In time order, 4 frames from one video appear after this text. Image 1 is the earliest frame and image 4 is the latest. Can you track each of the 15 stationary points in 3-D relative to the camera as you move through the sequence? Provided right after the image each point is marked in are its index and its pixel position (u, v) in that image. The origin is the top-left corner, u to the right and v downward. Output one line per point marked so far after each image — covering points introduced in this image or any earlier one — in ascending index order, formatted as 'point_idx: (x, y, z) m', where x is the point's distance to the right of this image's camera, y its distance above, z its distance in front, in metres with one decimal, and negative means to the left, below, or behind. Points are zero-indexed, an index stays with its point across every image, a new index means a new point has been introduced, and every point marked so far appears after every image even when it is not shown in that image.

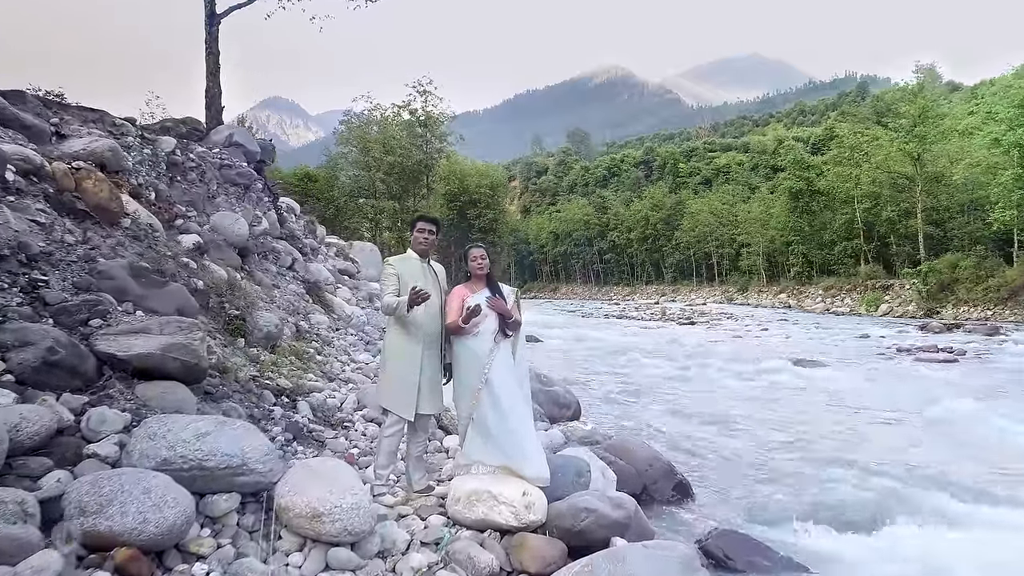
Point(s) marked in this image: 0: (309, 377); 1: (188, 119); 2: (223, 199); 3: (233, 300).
0: (-1.3, -0.6, +4.9) m
1: (-3.3, +1.7, +7.9) m
2: (-2.7, +0.8, +7.3) m
3: (-1.8, -0.1, +5.2) m
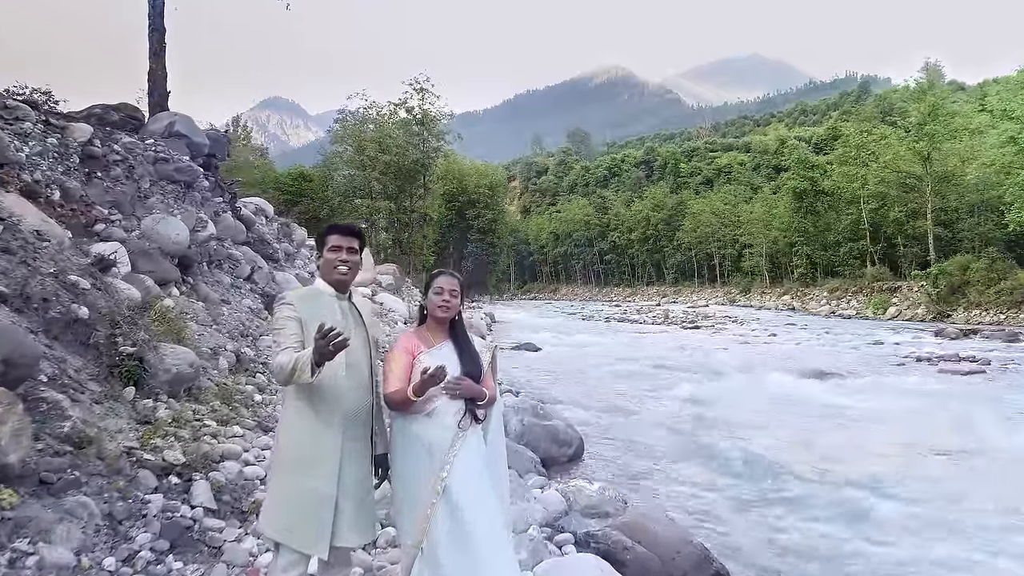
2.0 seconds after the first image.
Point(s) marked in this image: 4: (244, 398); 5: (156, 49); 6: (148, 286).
0: (-1.3, -0.7, +3.7) m
1: (-3.3, +1.6, +6.7) m
2: (-2.7, +0.7, +6.1) m
3: (-1.9, -0.2, +4.0) m
4: (-1.5, -0.6, +4.4) m
5: (-3.3, +2.2, +7.3) m
6: (-2.4, 0.0, +5.1) m
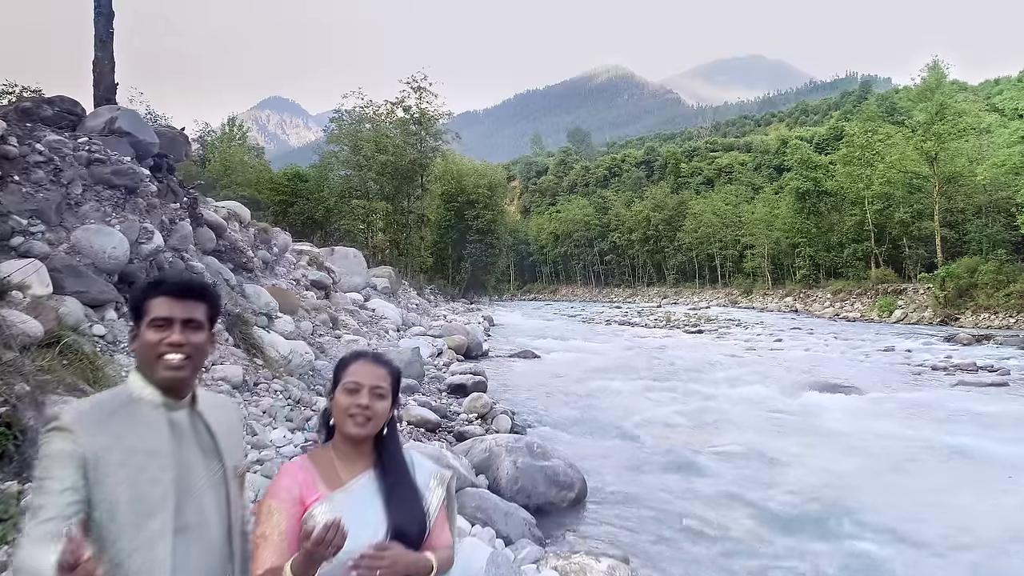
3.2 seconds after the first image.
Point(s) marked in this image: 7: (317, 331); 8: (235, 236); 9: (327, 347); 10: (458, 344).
0: (-1.4, -0.8, +2.9) m
1: (-3.4, +1.4, +5.8) m
2: (-2.8, +0.5, +5.2) m
3: (-2.0, -0.4, +3.2) m
4: (-1.6, -0.8, +3.6) m
5: (-3.4, +2.1, +6.5) m
6: (-2.4, -0.1, +4.3) m
7: (-2.4, -0.5, +9.7) m
8: (-3.3, +0.6, +9.4) m
9: (-2.2, -0.7, +9.3) m
10: (-1.1, -1.1, +16.2) m
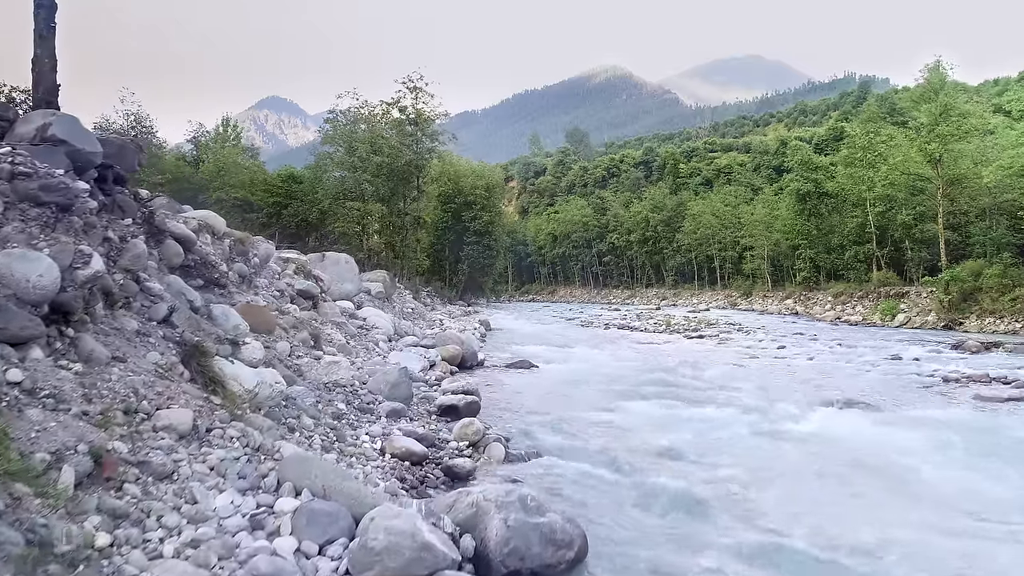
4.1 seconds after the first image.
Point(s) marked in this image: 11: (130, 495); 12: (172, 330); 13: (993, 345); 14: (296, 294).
0: (-1.4, -1.0, +2.2) m
1: (-3.4, +1.2, +5.1) m
2: (-2.9, +0.3, +4.5) m
3: (-2.0, -0.6, +2.4) m
4: (-1.6, -1.0, +2.8) m
5: (-3.4, +1.9, +5.8) m
6: (-2.5, -0.3, +3.5) m
7: (-2.5, -0.7, +8.9) m
8: (-3.4, +0.4, +8.7) m
9: (-2.3, -0.9, +8.6) m
10: (-1.2, -1.3, +15.5) m
11: (-1.8, -0.9, +3.6) m
12: (-2.6, -0.3, +5.9) m
13: (+12.2, -1.5, +19.7) m
14: (-3.7, -0.1, +13.3) m
